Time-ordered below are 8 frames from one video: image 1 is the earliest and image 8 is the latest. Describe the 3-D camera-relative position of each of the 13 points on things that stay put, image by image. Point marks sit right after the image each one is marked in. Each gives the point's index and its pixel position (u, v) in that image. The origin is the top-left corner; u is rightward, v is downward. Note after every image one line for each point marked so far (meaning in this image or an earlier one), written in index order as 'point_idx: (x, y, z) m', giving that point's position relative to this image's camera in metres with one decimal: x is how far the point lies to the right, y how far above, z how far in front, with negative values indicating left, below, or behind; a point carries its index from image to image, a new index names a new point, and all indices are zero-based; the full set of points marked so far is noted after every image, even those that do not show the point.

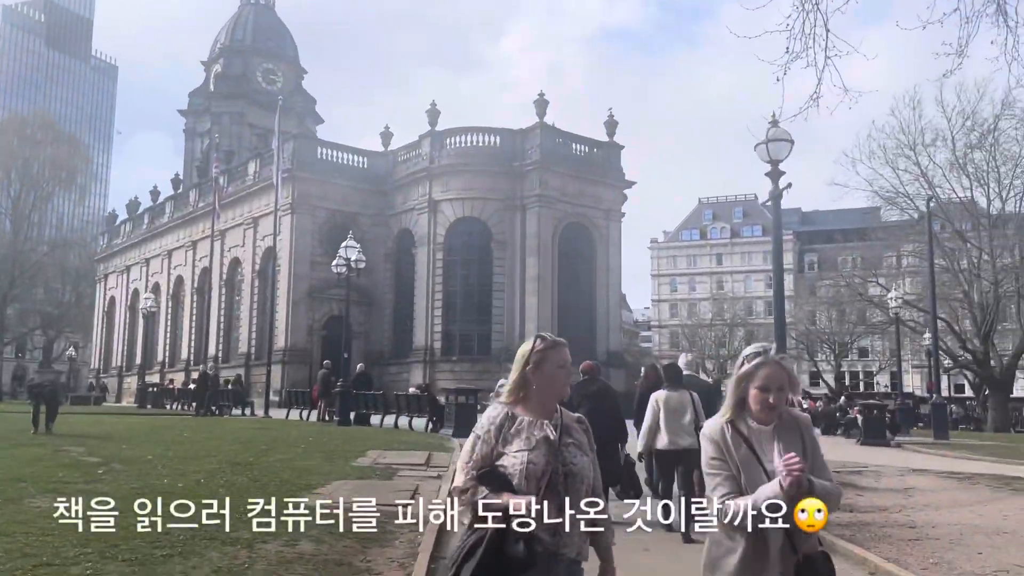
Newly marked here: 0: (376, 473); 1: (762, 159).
0: (-2.2, -3.0, +14.0) m
1: (+4.4, +2.3, +15.0) m
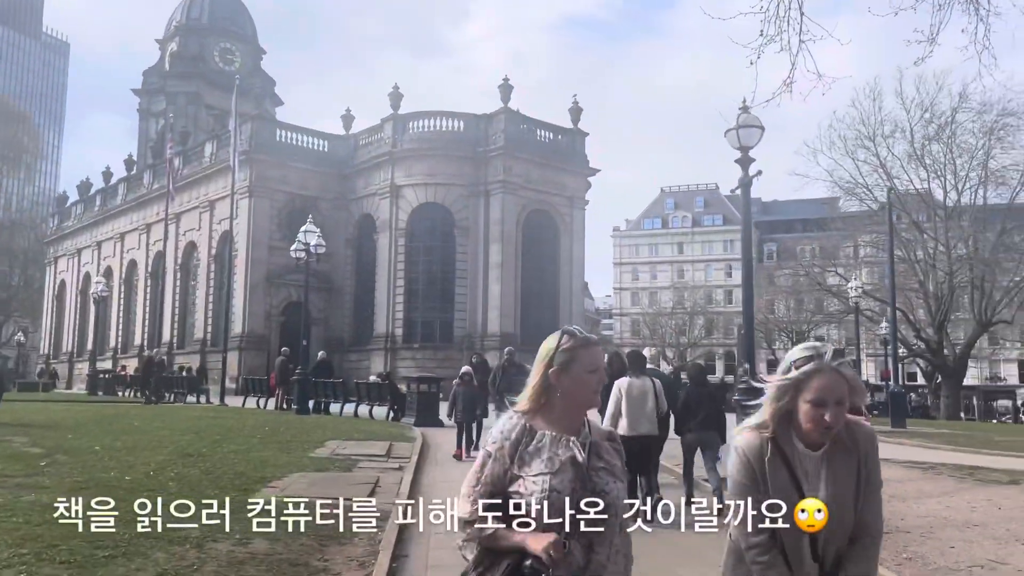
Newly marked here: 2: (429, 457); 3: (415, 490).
0: (-2.8, -2.8, +13.5) m
1: (+3.8, +2.5, +14.8) m
2: (-1.6, -3.1, +15.7) m
3: (-1.4, -2.9, +12.1) m
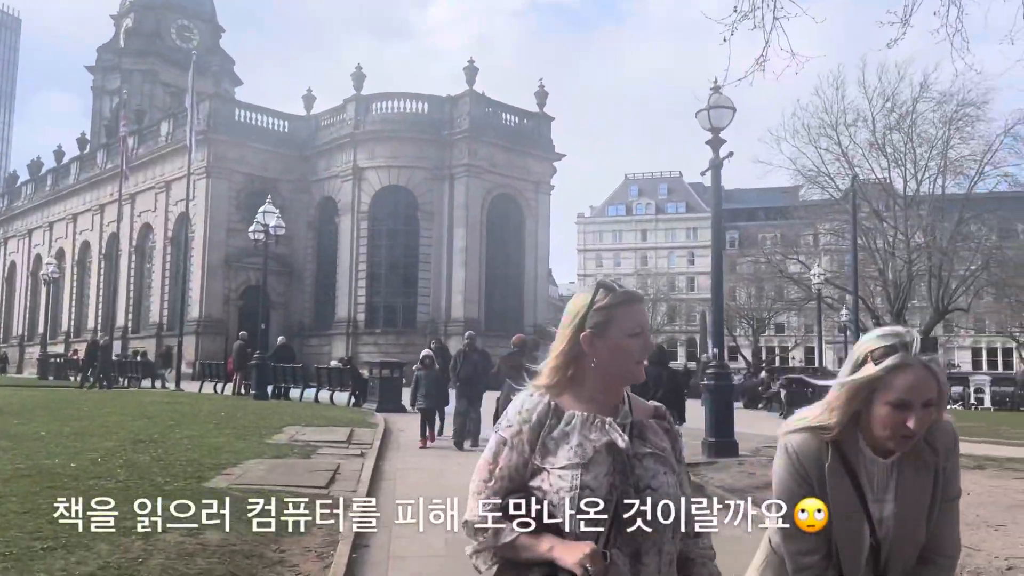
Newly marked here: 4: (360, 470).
0: (-3.3, -2.5, +13.1) m
1: (+3.2, +2.7, +14.5) m
2: (-2.2, -2.8, +15.3) m
3: (-1.9, -2.6, +11.7) m
4: (-2.1, -2.5, +11.9) m
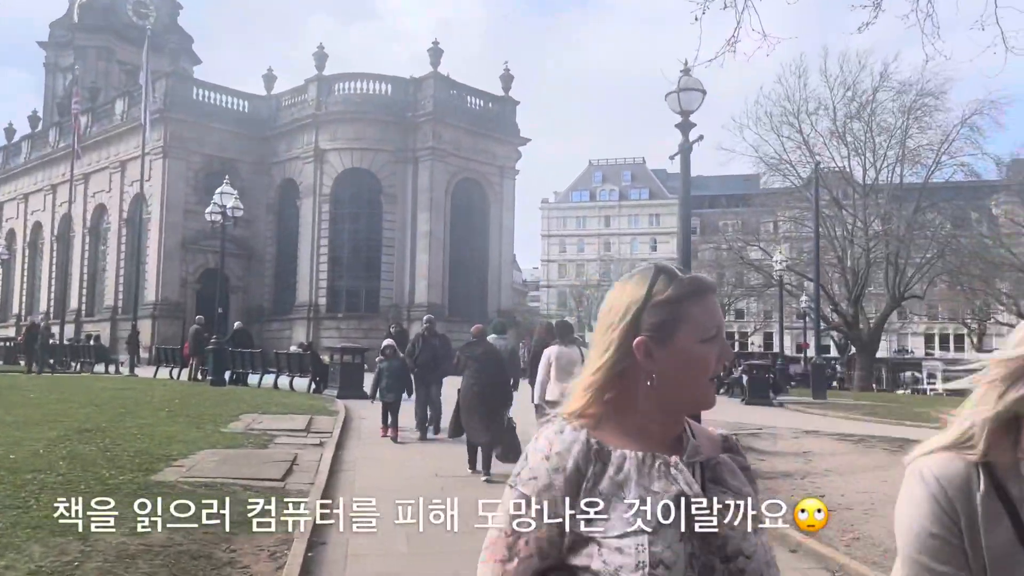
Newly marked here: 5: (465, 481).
0: (-3.9, -2.3, +12.6) m
1: (+2.7, +3.0, +14.2) m
2: (-2.8, -2.5, +14.9) m
3: (-2.3, -2.4, +11.3) m
4: (-2.6, -2.3, +11.5) m
5: (-0.6, -2.4, +10.8) m
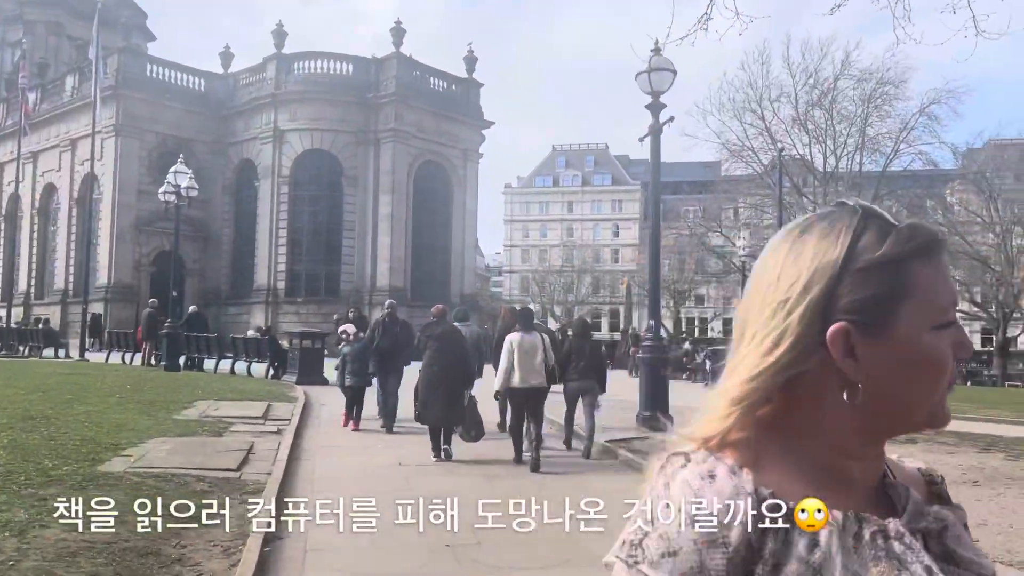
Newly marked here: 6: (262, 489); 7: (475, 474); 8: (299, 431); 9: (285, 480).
0: (-4.4, -2.0, +12.1) m
1: (+2.1, +3.2, +13.9) m
2: (-3.4, -2.2, +14.4) m
3: (-2.8, -2.2, +10.9) m
4: (-3.1, -2.1, +11.0) m
5: (-1.0, -2.2, +10.4) m
6: (-2.5, -2.0, +8.6) m
7: (-0.4, -2.2, +10.1) m
8: (-3.2, -2.2, +13.0) m
9: (-2.5, -2.1, +9.4) m
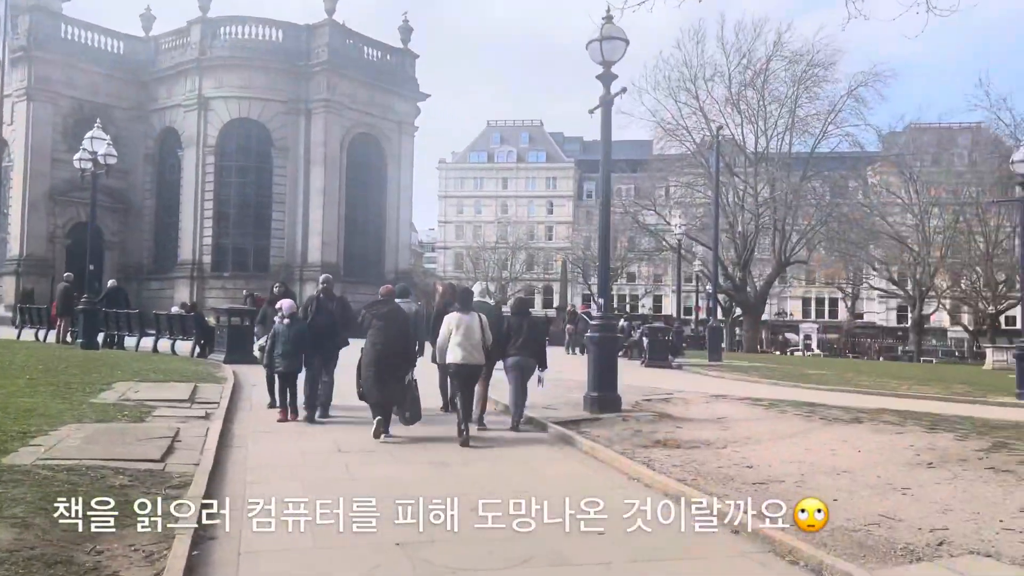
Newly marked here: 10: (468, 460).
0: (-5.1, -1.6, +11.2) m
1: (+1.3, +3.6, +13.4) m
2: (-4.3, -1.8, +13.6) m
3: (-3.4, -1.9, +10.1) m
4: (-3.7, -1.8, +10.2) m
5: (-1.6, -1.9, +9.8) m
6: (-3.0, -1.8, +7.9) m
7: (-1.0, -1.9, +9.5) m
8: (-4.0, -1.8, +12.2) m
9: (-3.0, -1.9, +8.6) m
10: (-0.5, -2.0, +9.8) m
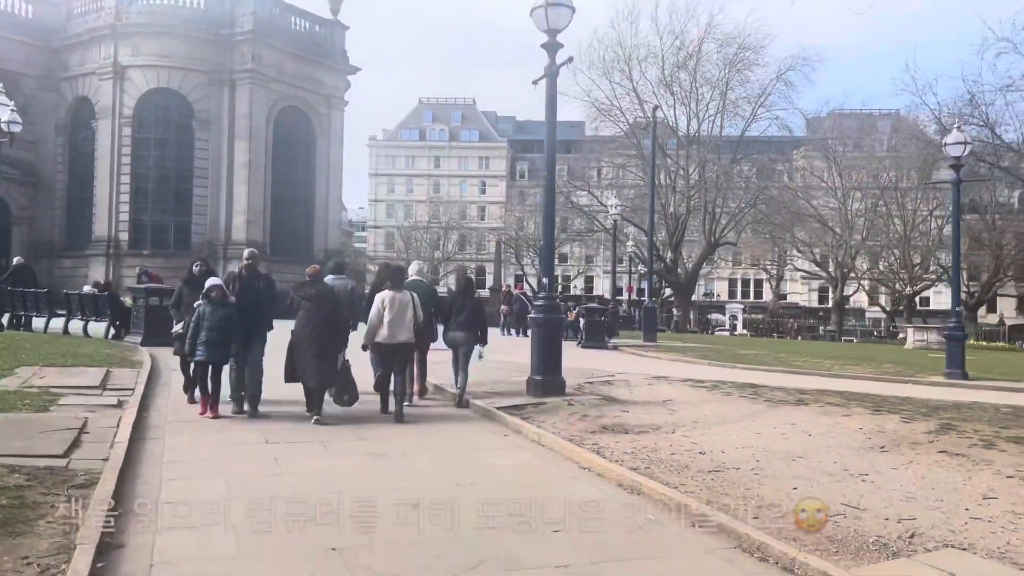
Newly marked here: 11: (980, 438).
0: (-5.8, -1.4, +10.2) m
1: (+0.4, +3.9, +12.8) m
2: (-5.2, -1.5, +12.7) m
3: (-4.1, -1.6, +9.3) m
4: (-4.3, -1.5, +9.3) m
5: (-2.2, -1.7, +9.1) m
6: (-3.4, -1.6, +7.1) m
7: (-1.6, -1.7, +8.8) m
8: (-4.8, -1.5, +11.3) m
9: (-3.5, -1.6, +7.8) m
10: (-1.1, -1.7, +9.1) m
11: (+5.5, -1.8, +10.0) m
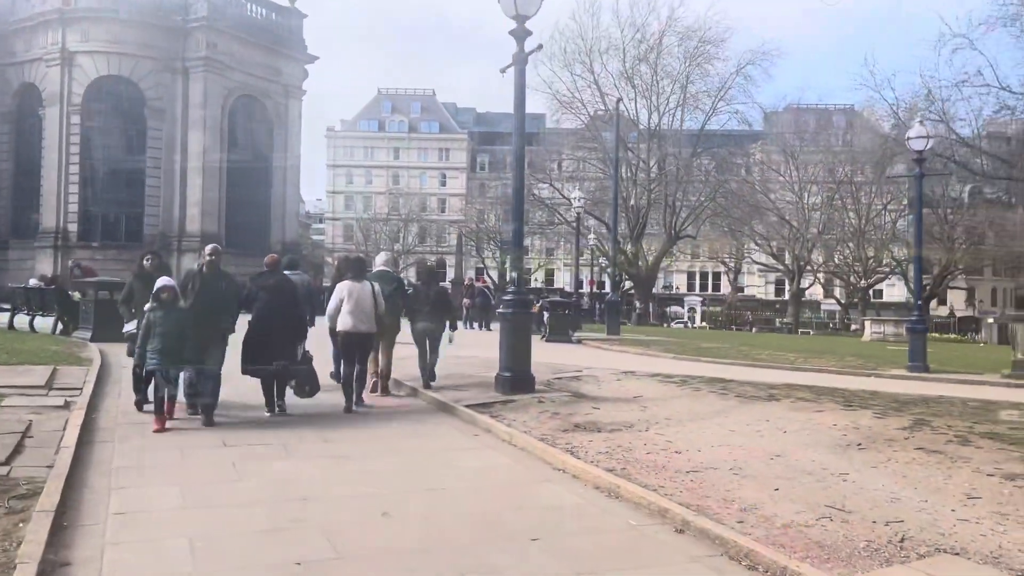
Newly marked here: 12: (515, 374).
0: (-6.2, -1.3, +9.6) m
1: (-0.1, +4.0, +12.4) m
2: (-5.7, -1.4, +12.1) m
3: (-4.4, -1.5, +8.7) m
4: (-4.6, -1.5, +8.8) m
5: (-2.5, -1.6, +8.7) m
6: (-3.6, -1.6, +6.6) m
7: (-1.9, -1.6, +8.4) m
8: (-5.2, -1.4, +10.7) m
9: (-3.8, -1.6, +7.3) m
10: (-1.4, -1.7, +8.7) m
11: (+5.1, -1.7, +9.9) m
12: (0.0, -1.2, +12.4) m
